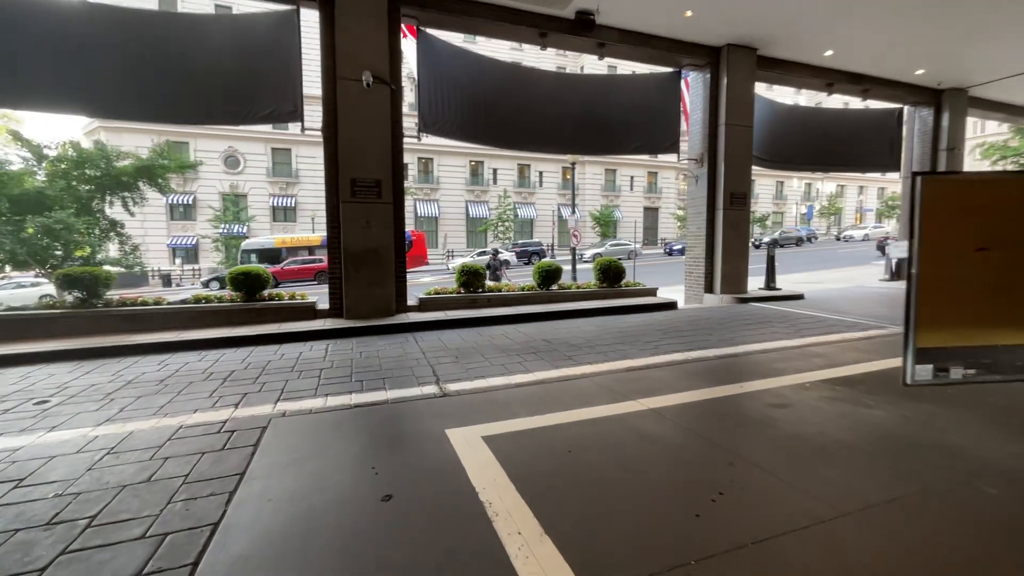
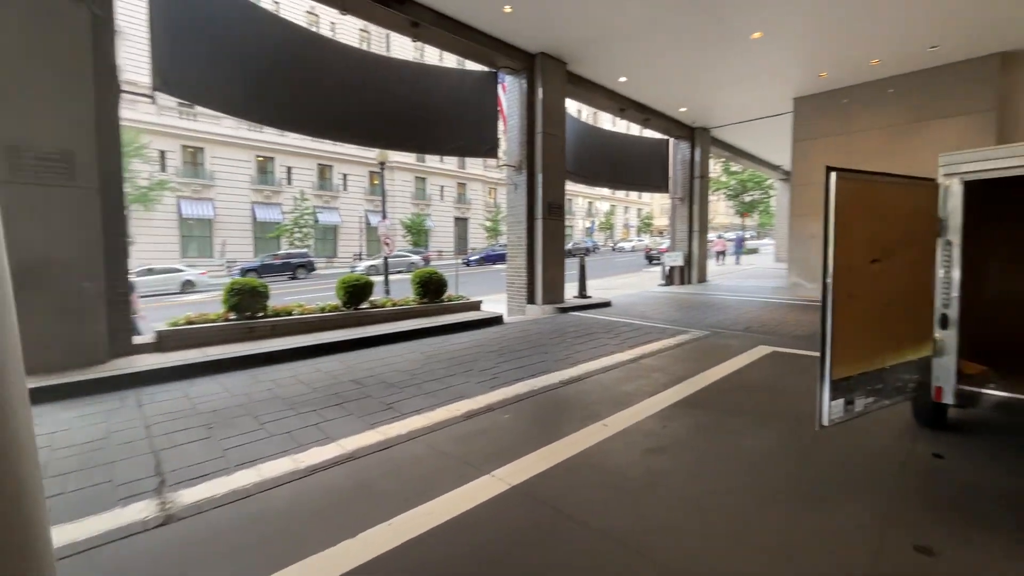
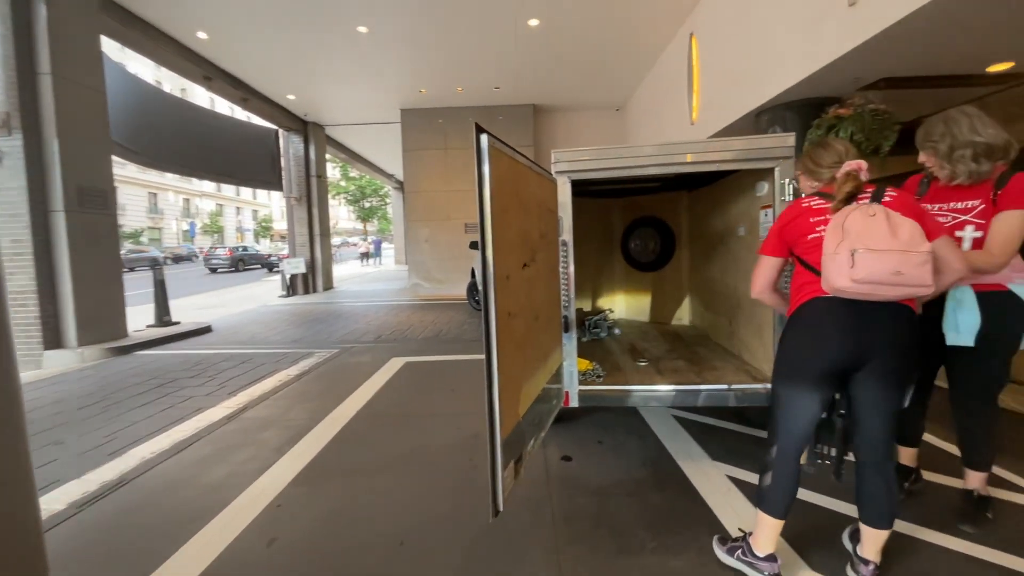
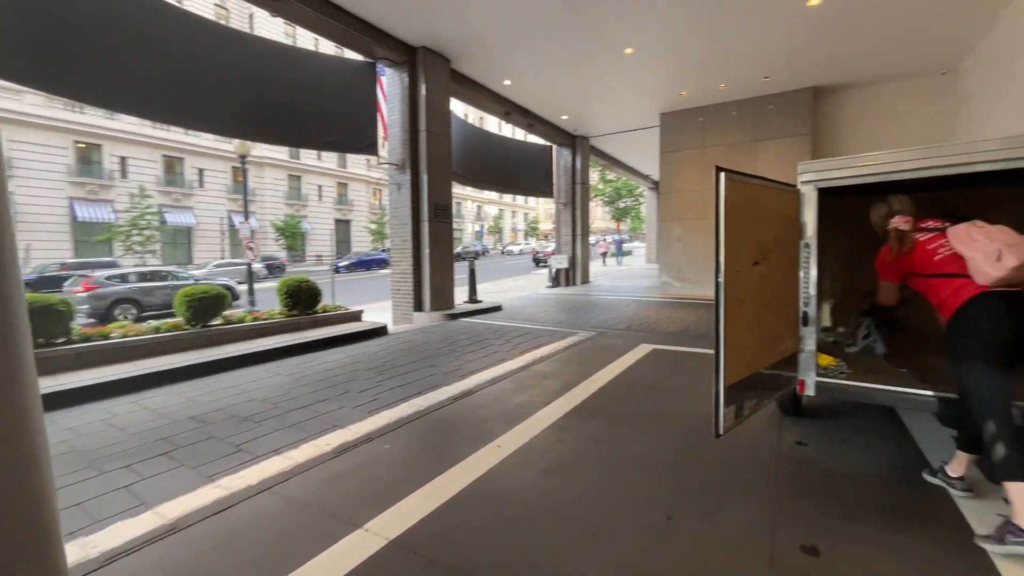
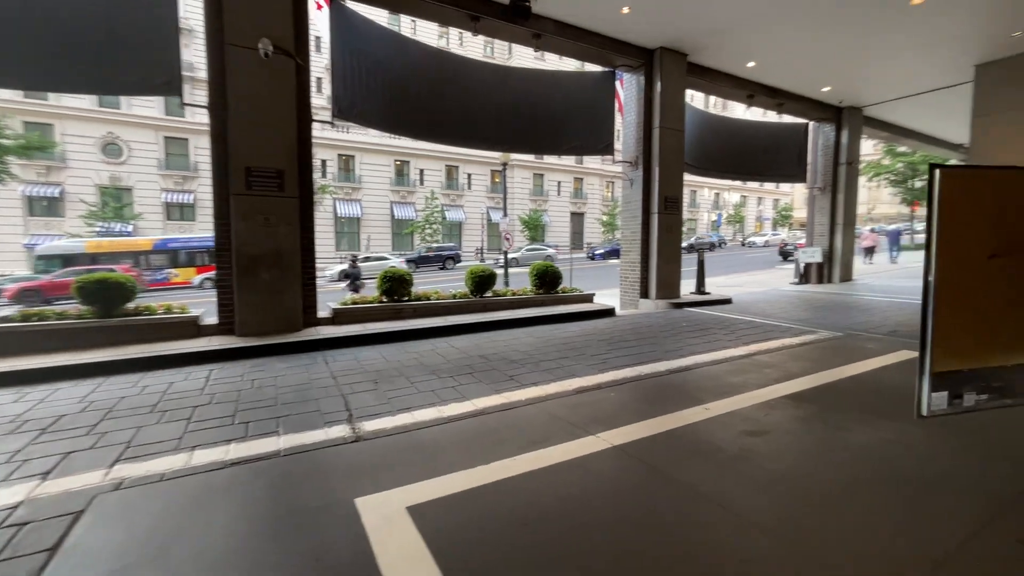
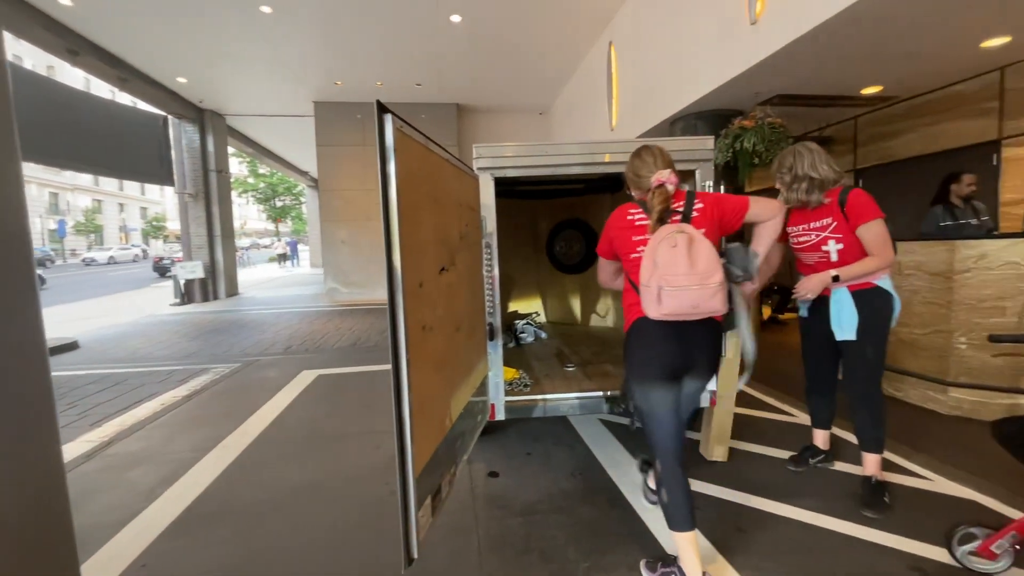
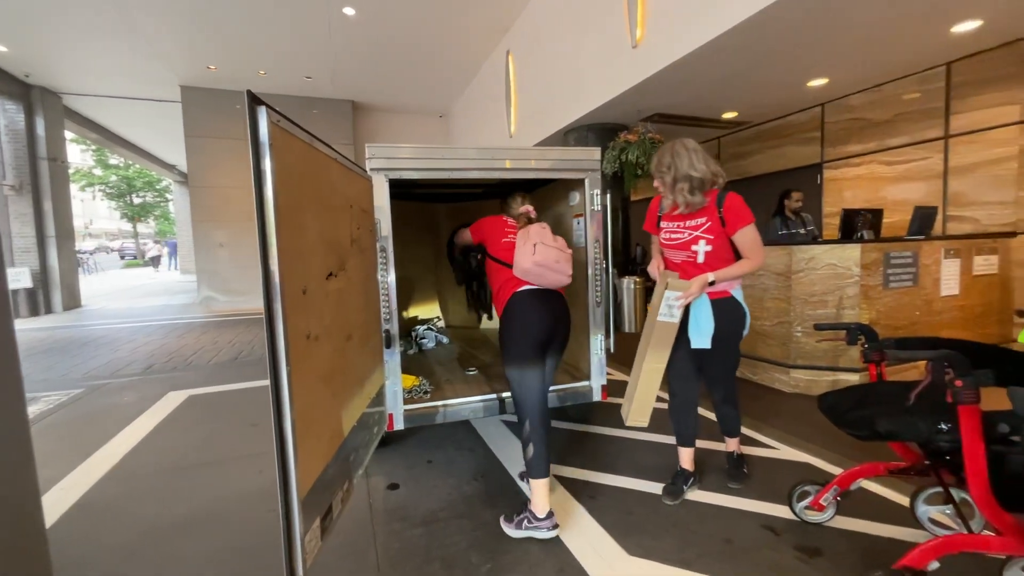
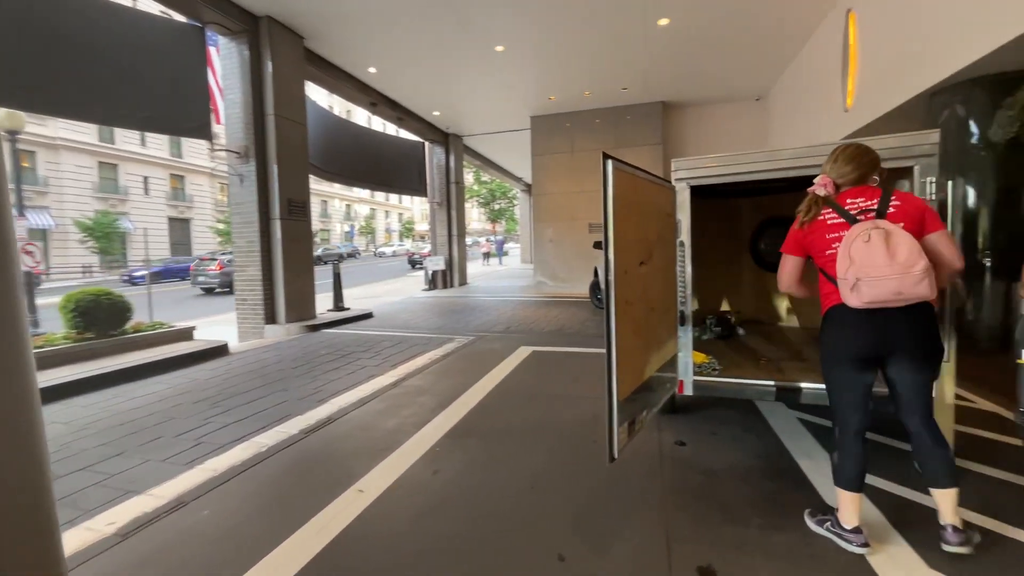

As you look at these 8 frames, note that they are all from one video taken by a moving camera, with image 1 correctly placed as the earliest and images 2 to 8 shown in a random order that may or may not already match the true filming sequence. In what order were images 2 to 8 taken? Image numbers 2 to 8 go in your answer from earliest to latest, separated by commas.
5, 2, 4, 8, 3, 6, 7
